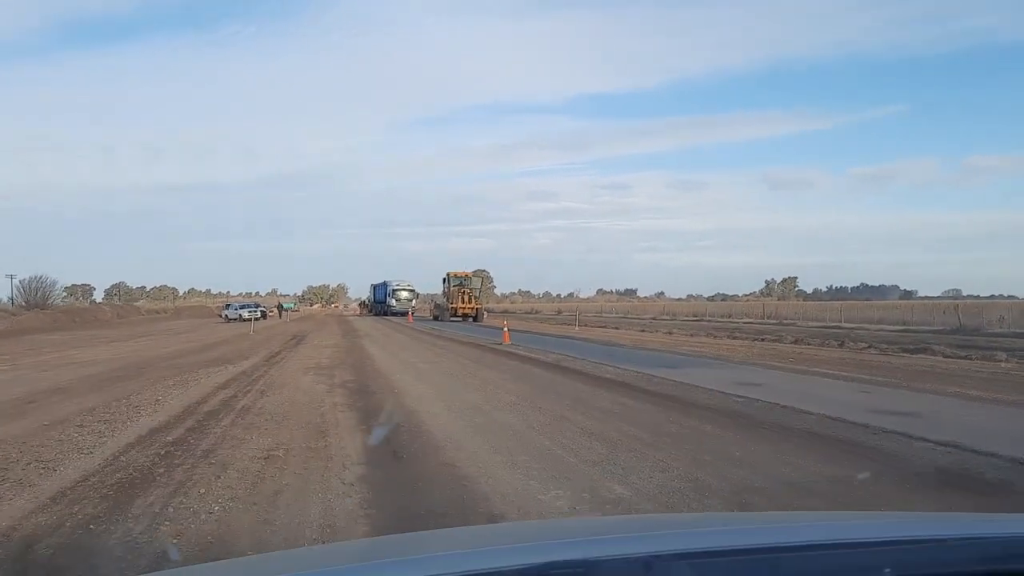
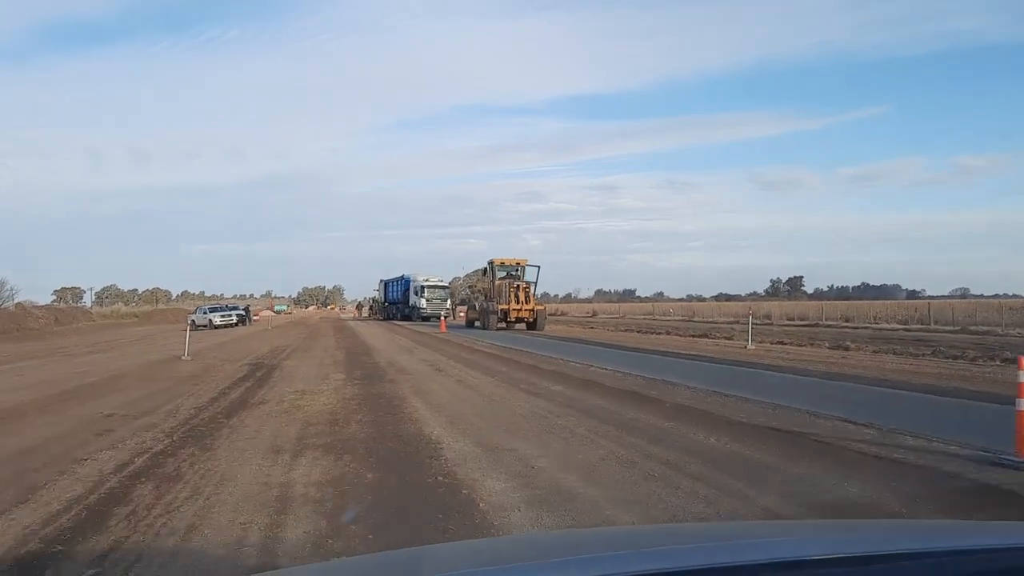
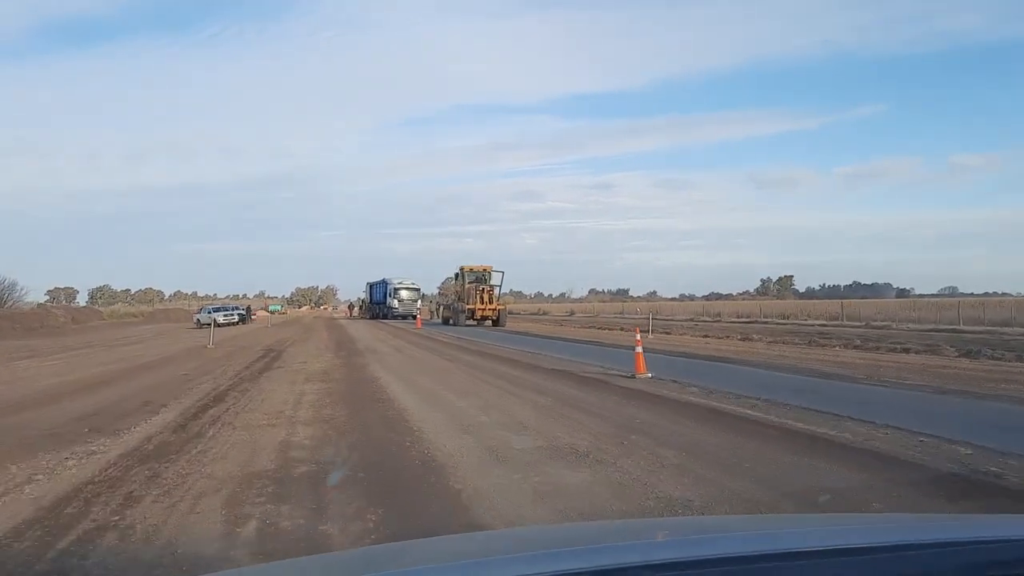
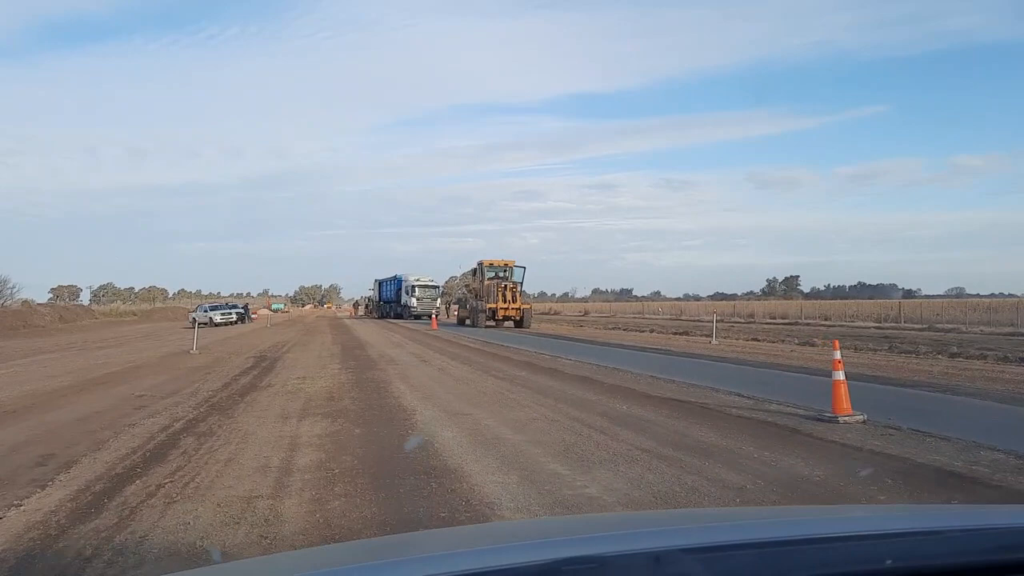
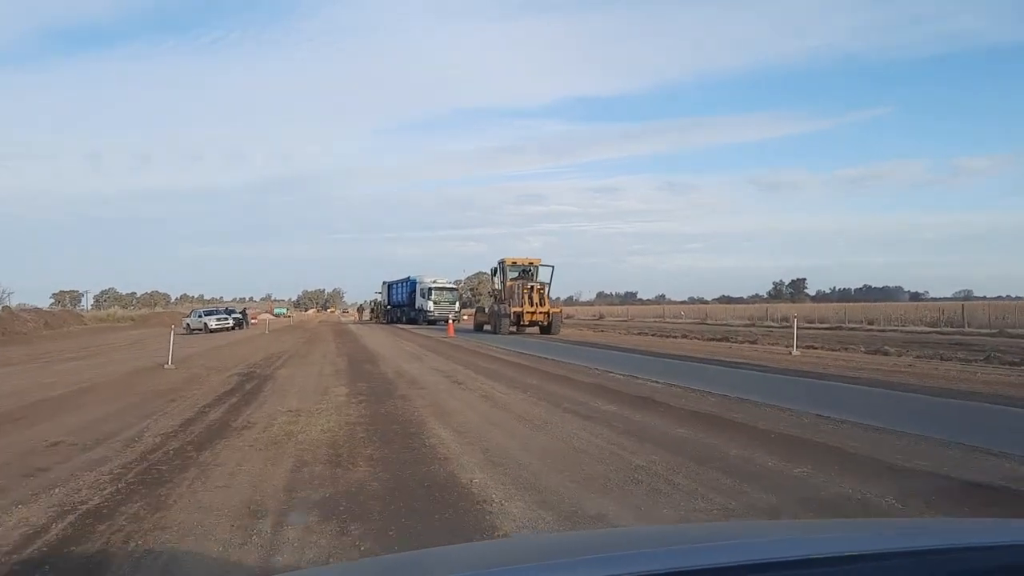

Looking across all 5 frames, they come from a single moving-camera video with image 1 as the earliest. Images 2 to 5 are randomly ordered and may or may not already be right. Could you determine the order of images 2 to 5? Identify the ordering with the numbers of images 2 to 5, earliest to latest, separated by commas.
3, 4, 2, 5
